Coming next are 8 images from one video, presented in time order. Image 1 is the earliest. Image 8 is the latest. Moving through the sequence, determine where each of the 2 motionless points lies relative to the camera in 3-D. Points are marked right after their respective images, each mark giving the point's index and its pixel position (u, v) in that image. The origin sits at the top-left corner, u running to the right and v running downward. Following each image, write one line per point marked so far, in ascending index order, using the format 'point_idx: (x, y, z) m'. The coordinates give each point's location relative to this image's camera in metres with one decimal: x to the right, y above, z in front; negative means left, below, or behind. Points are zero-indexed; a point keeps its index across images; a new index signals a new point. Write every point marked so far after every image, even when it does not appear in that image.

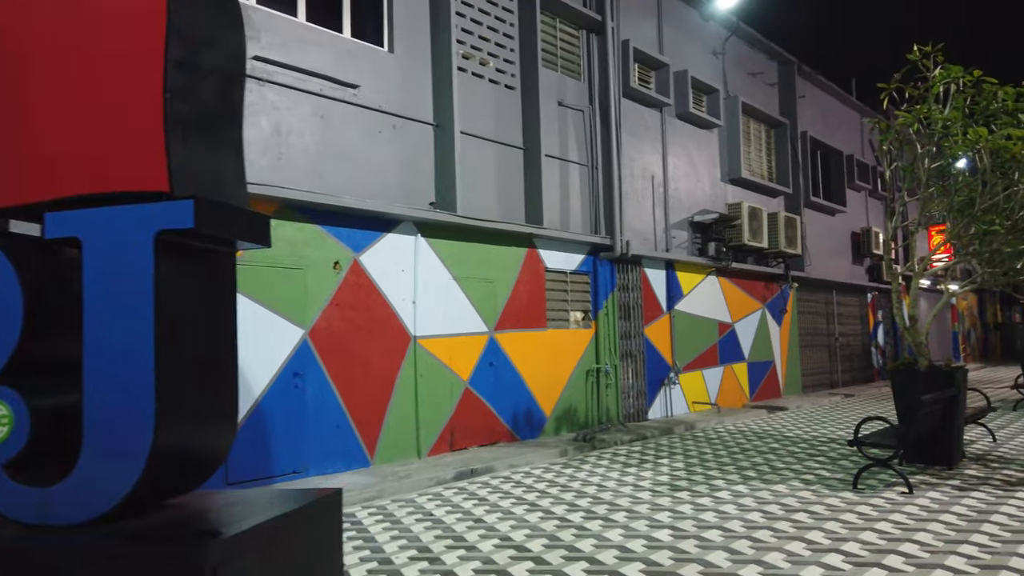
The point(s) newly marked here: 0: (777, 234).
0: (+5.5, +1.1, +15.6) m
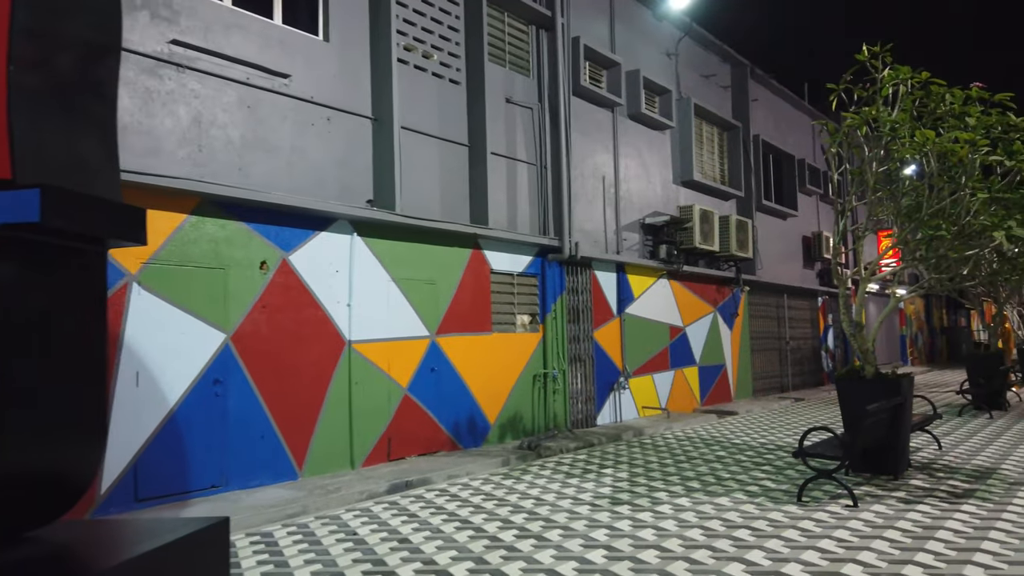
0: (+4.5, +1.0, +15.5) m
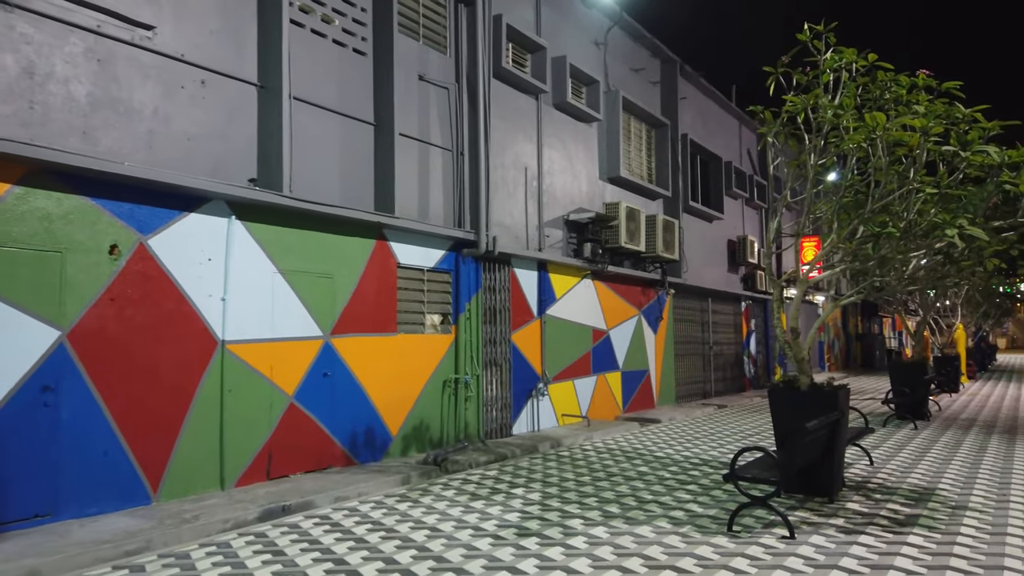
0: (+2.8, +1.0, +14.9) m
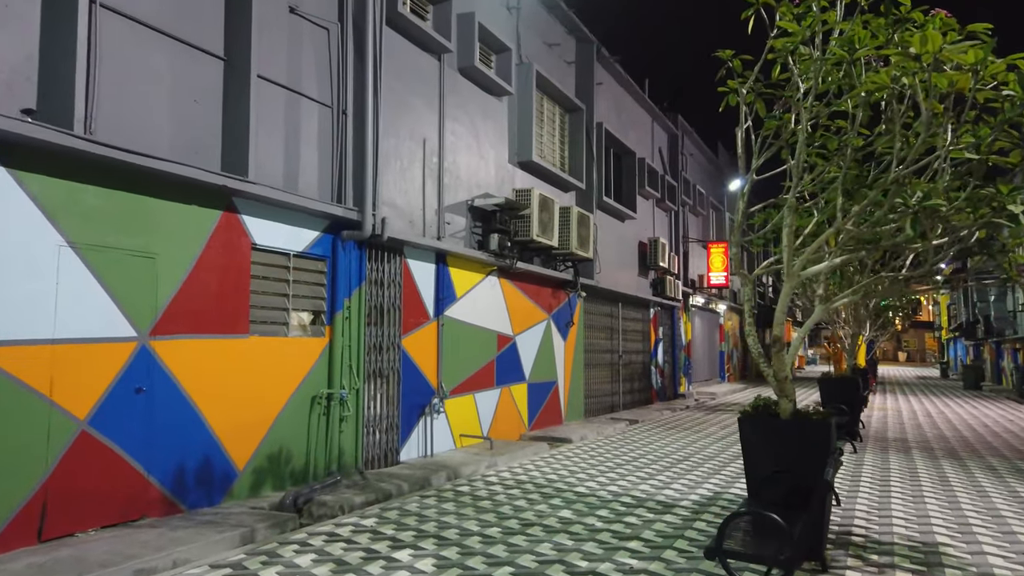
0: (+1.0, +1.0, +13.2) m
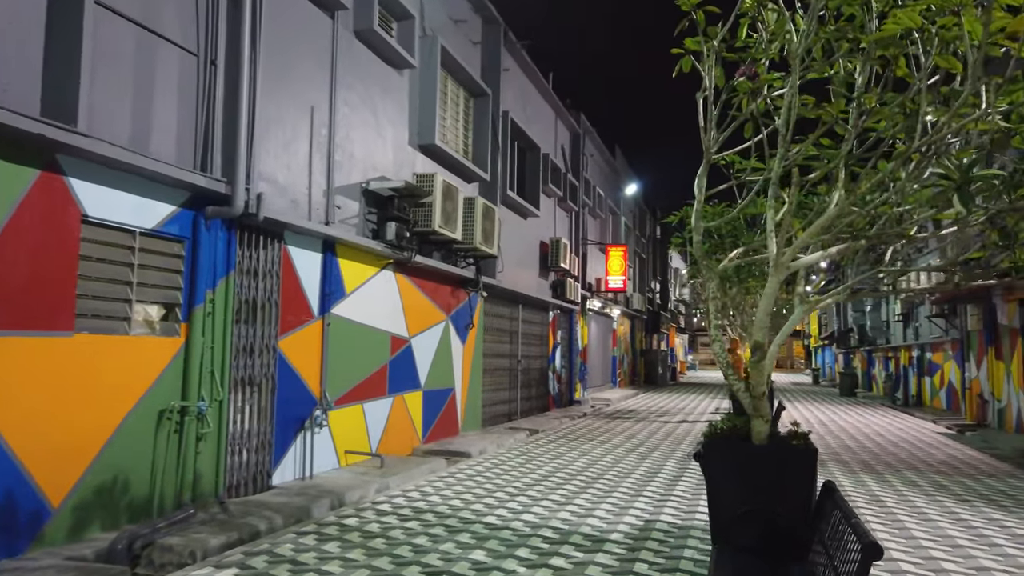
0: (-0.6, +1.0, +12.0) m
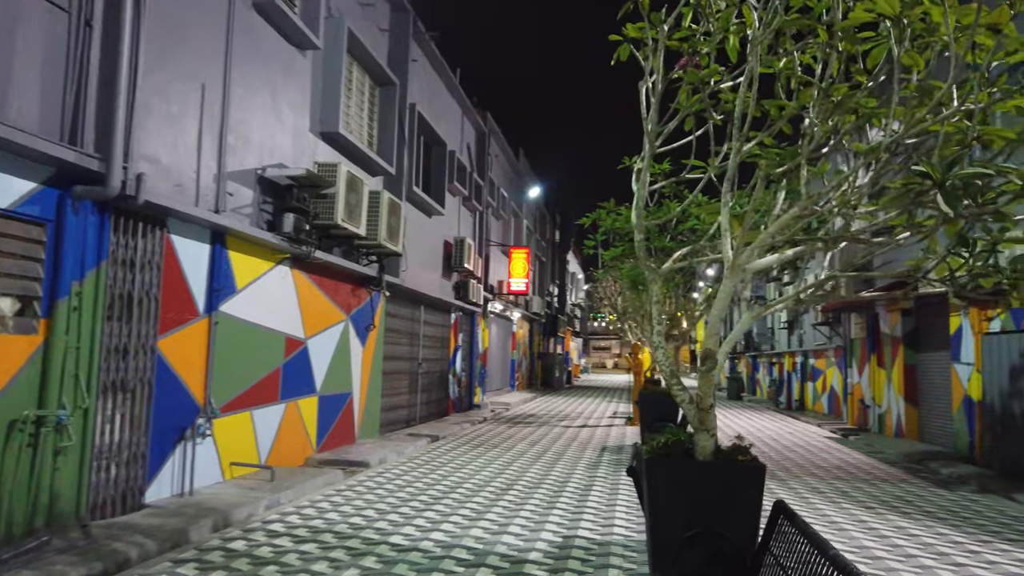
0: (-2.0, +1.0, +11.3) m
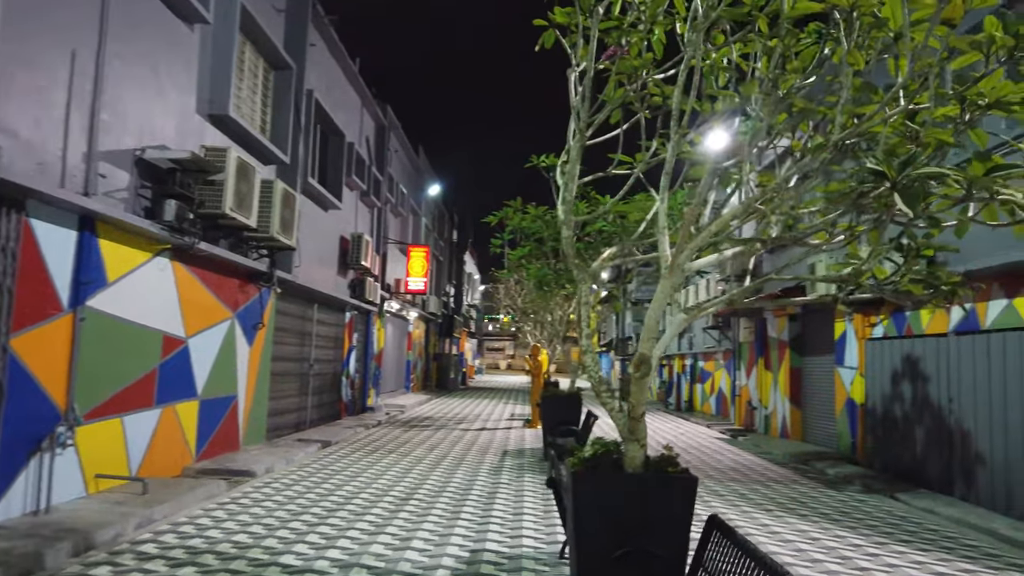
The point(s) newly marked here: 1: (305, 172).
0: (-3.4, +1.1, +10.6) m
1: (-3.6, +2.1, +13.3) m
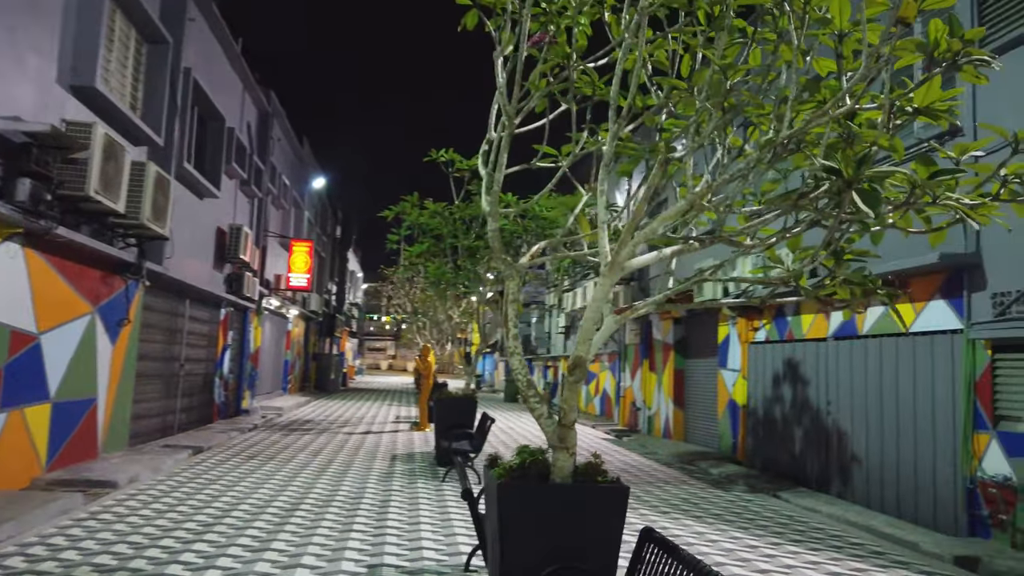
0: (-4.7, +1.2, +9.6) m
1: (-5.4, +2.2, +12.3) m
